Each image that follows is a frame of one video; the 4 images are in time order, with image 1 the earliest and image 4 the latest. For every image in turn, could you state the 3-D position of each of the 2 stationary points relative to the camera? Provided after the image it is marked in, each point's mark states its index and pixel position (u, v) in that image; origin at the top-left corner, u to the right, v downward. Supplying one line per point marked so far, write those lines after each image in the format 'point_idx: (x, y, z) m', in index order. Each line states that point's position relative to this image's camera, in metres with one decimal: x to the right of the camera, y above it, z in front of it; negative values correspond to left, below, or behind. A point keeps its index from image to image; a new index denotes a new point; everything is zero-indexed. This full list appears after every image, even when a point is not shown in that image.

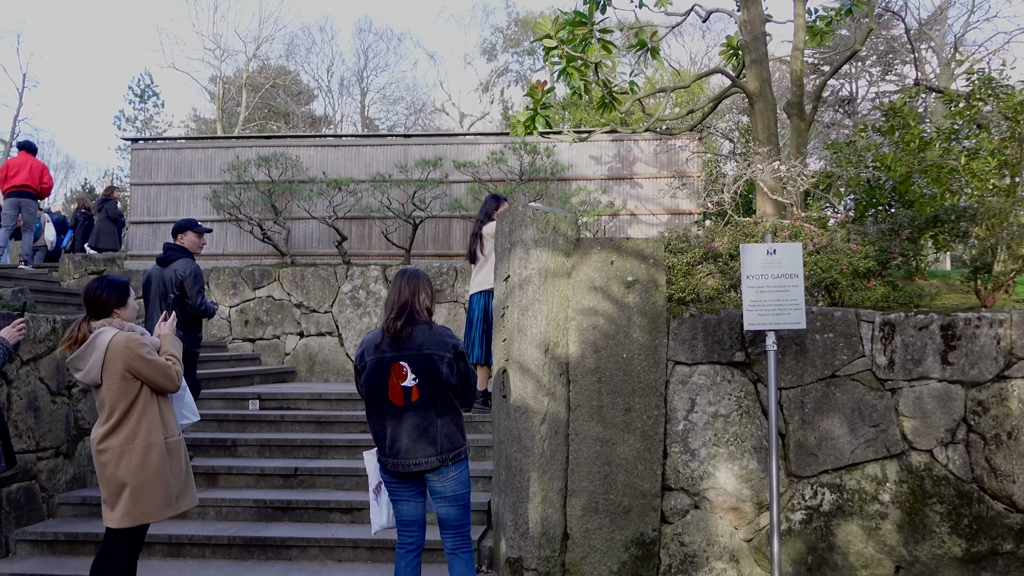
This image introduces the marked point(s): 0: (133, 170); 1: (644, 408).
0: (-4.8, +1.5, +11.7) m
1: (+0.7, -0.6, +4.8) m
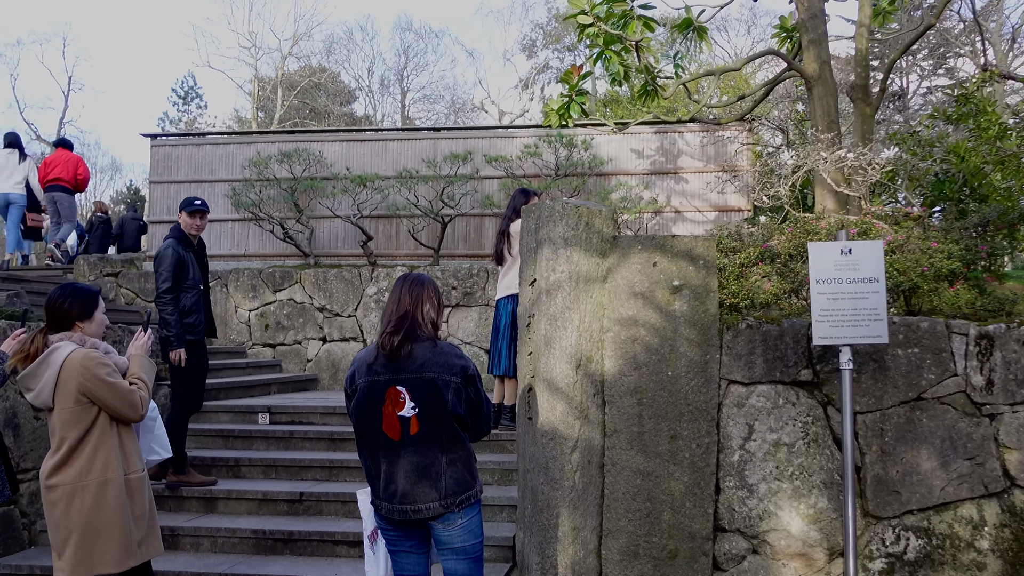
0: (-4.3, +1.5, +11.3) m
1: (+0.8, -0.6, +4.1) m
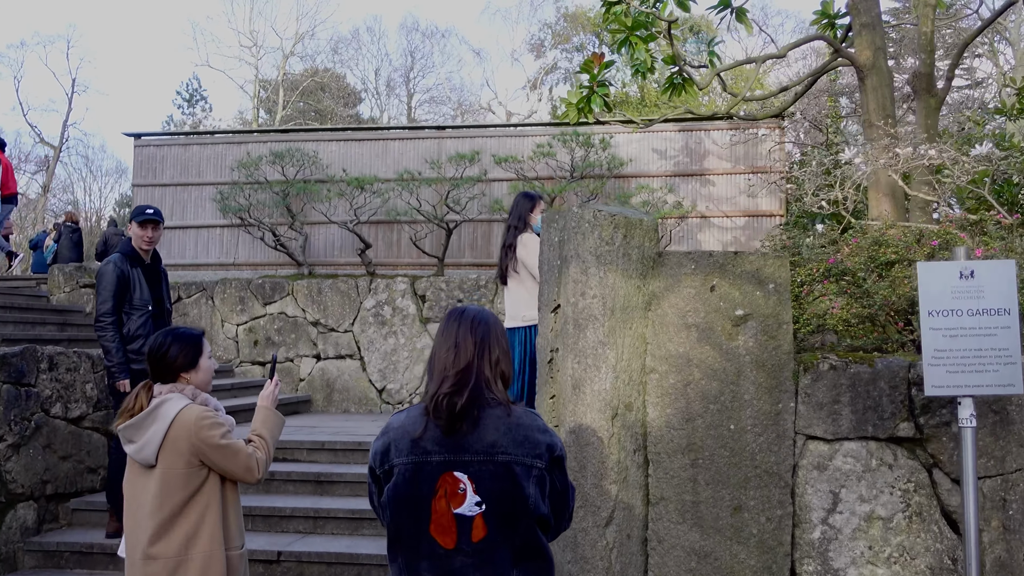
0: (-4.2, +1.3, +10.4) m
1: (+0.9, -0.8, +3.2) m
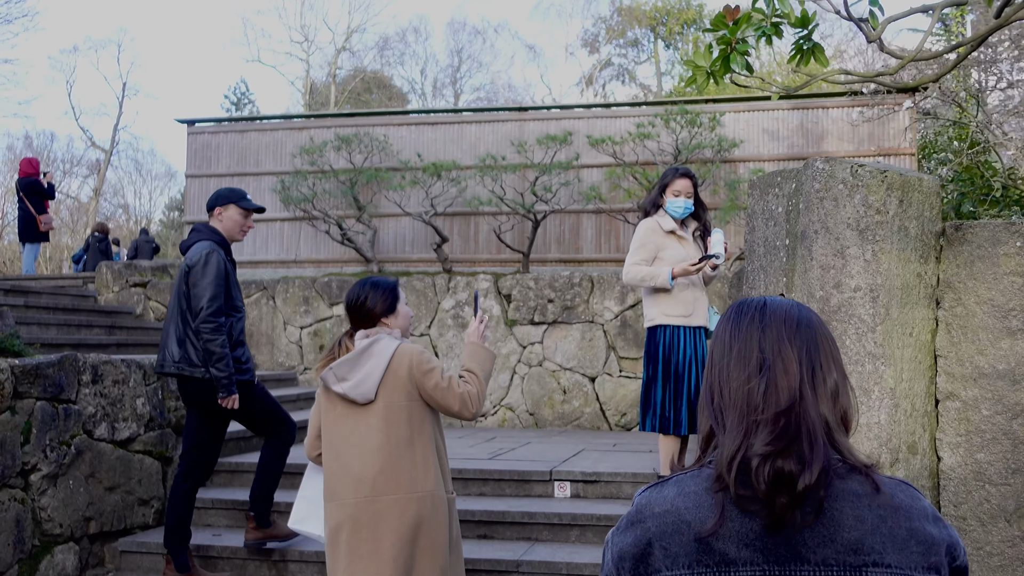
0: (-3.3, +1.3, +9.6) m
1: (+1.4, -0.7, +2.1) m
